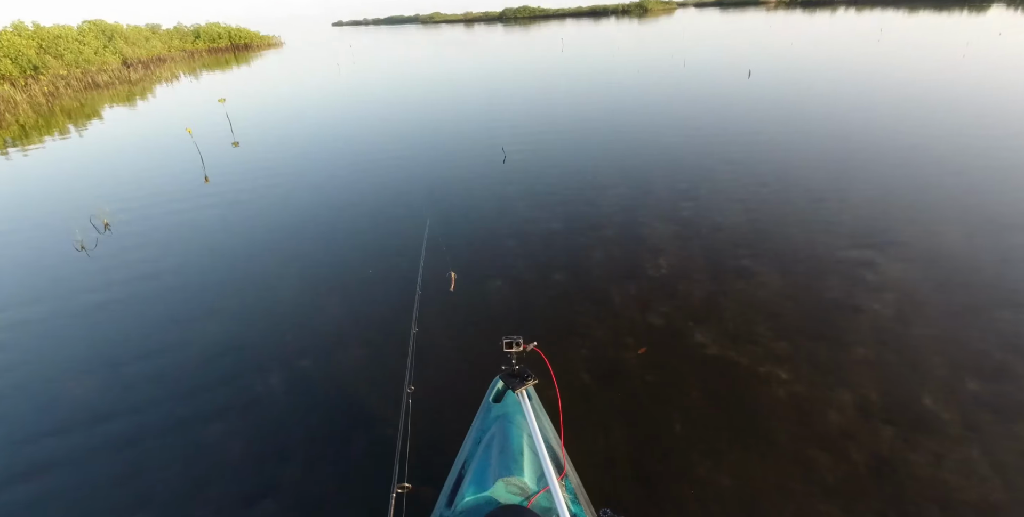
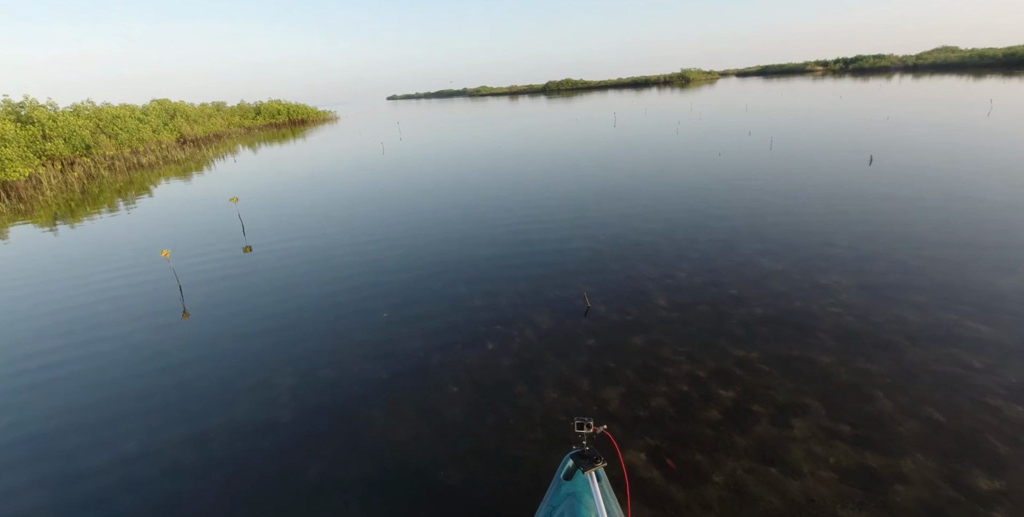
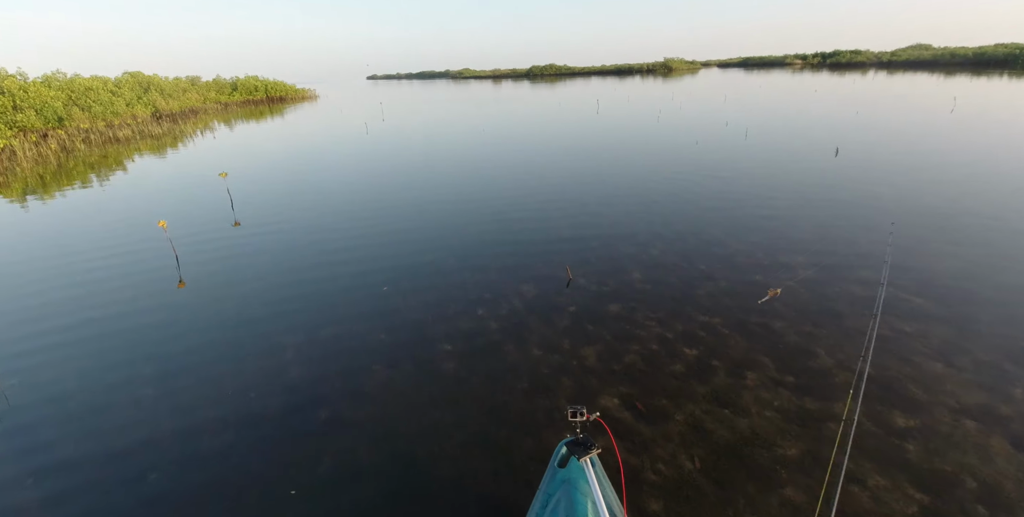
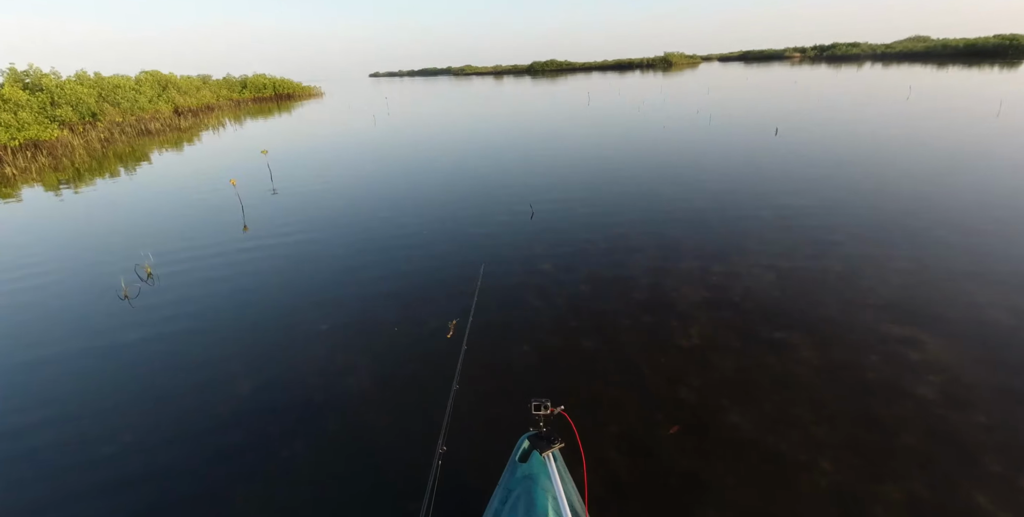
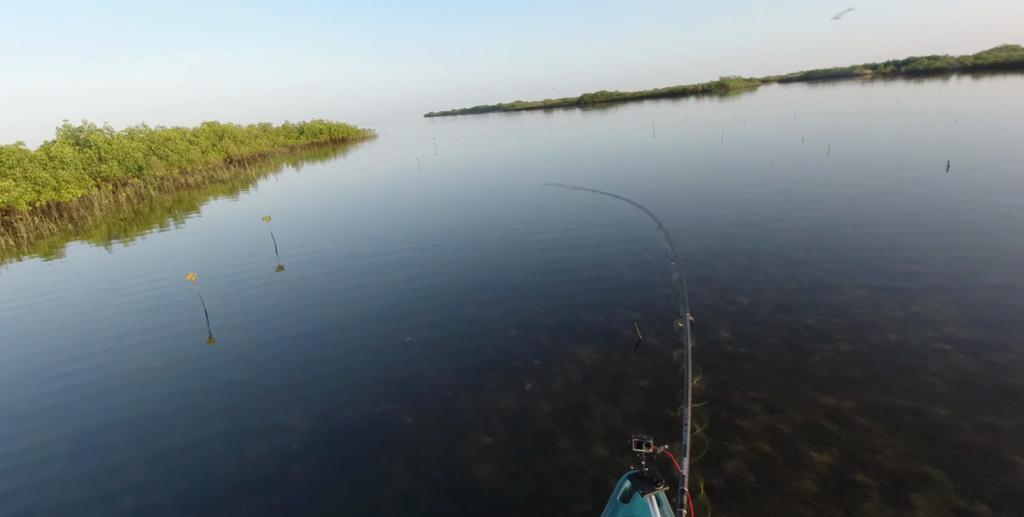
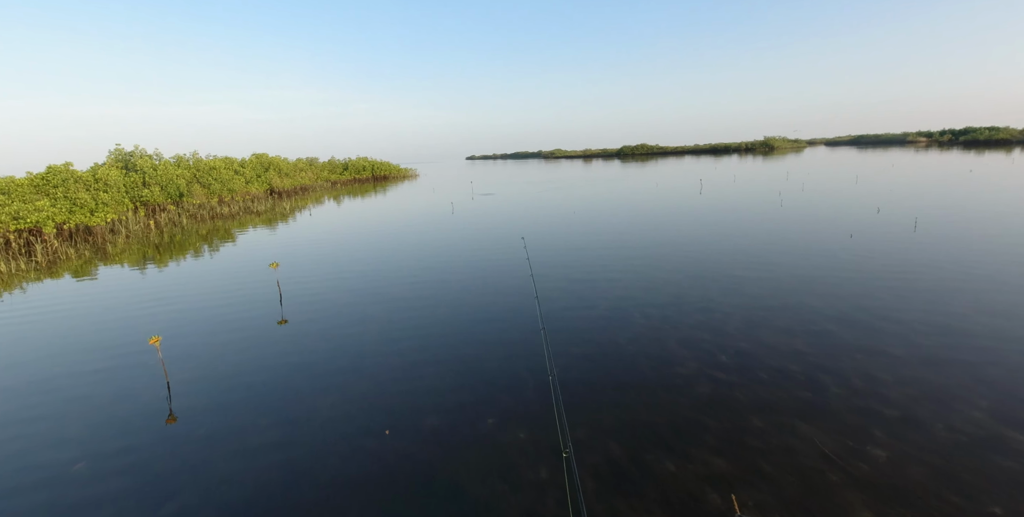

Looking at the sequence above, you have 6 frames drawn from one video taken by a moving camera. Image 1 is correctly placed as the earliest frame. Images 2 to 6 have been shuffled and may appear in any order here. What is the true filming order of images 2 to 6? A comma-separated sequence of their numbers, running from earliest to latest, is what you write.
4, 3, 2, 5, 6
